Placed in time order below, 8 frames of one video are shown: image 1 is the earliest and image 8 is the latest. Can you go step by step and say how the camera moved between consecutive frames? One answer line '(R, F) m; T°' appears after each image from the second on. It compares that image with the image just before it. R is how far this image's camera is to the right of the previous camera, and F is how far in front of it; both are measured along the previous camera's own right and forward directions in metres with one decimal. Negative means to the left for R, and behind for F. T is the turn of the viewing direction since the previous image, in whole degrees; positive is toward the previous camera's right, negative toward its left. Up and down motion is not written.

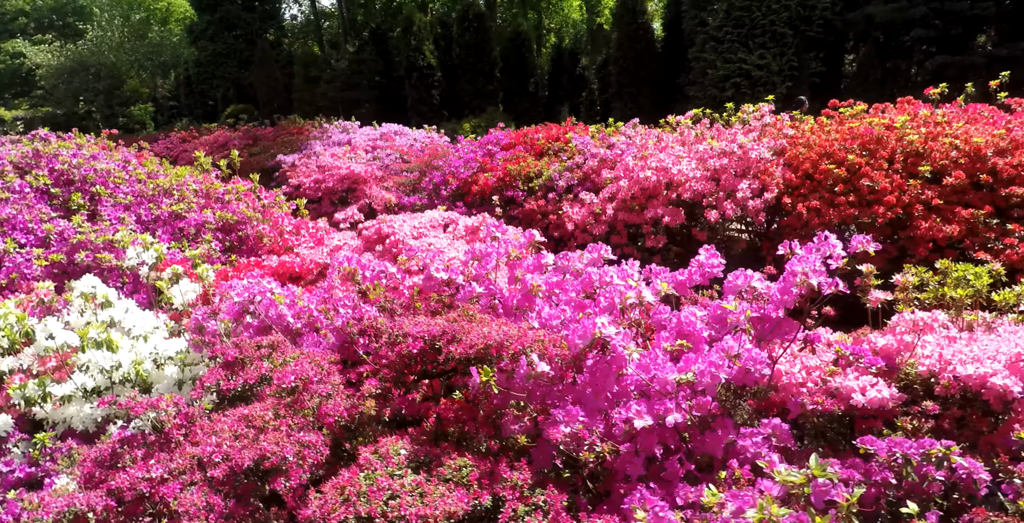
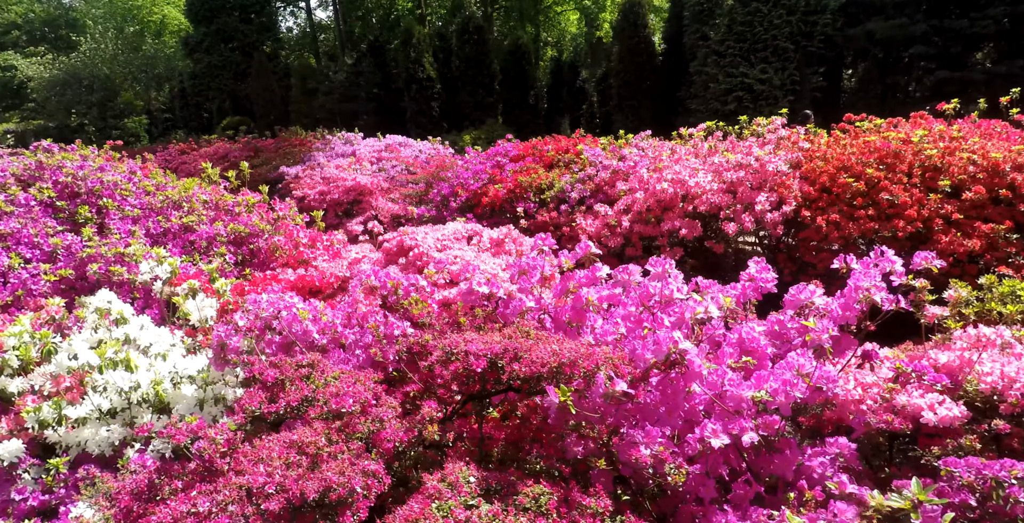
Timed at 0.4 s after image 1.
(-0.2, +0.1) m; +1°
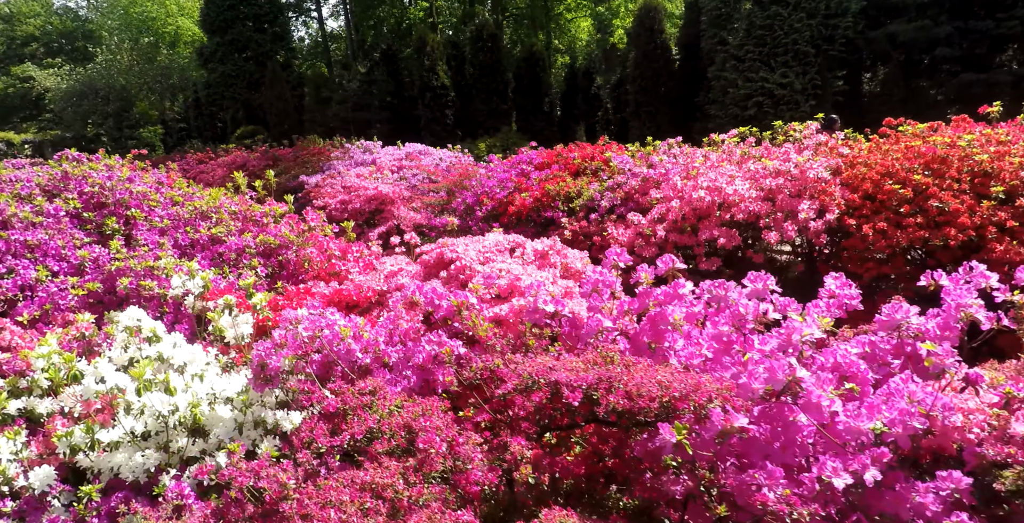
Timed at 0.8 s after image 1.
(-0.2, +0.2) m; -1°
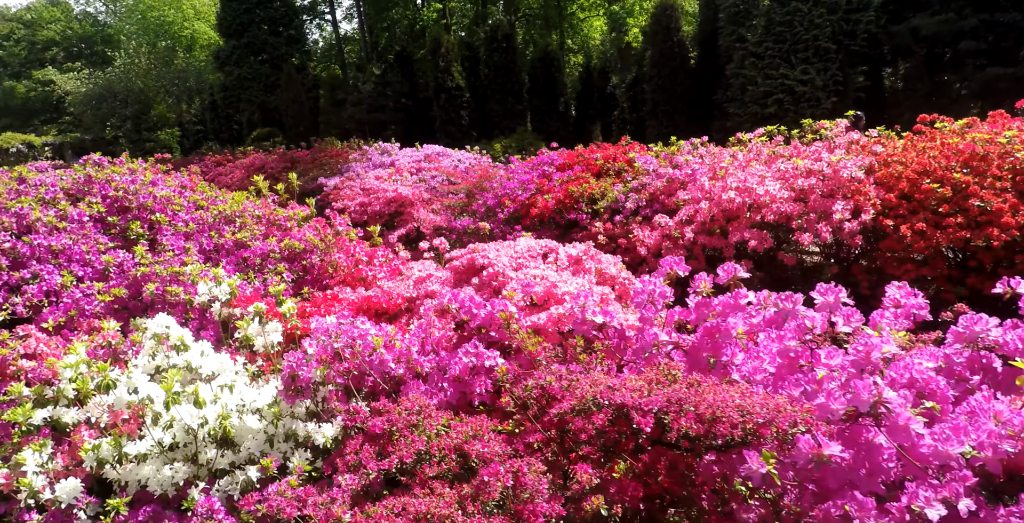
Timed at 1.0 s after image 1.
(-0.1, +0.1) m; -1°
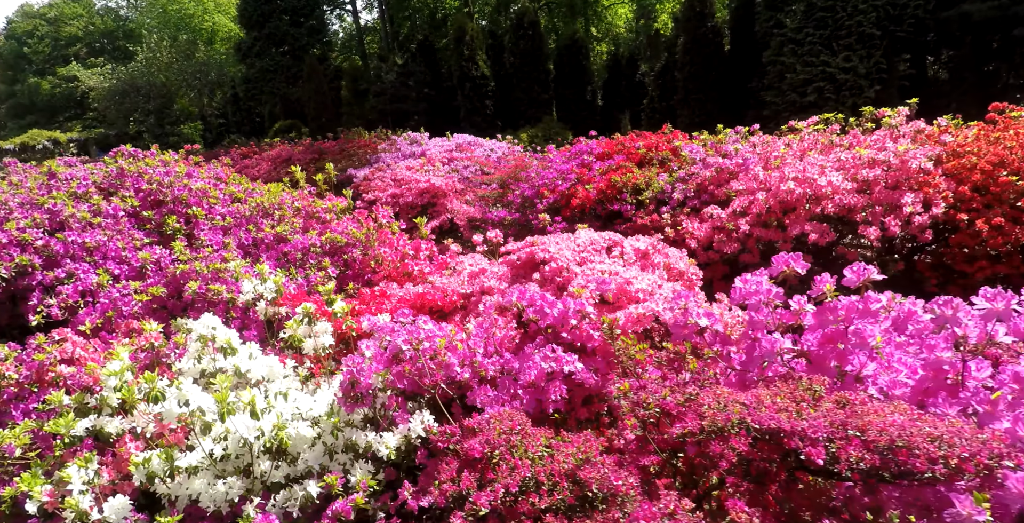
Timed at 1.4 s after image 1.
(-0.3, +0.3) m; -2°
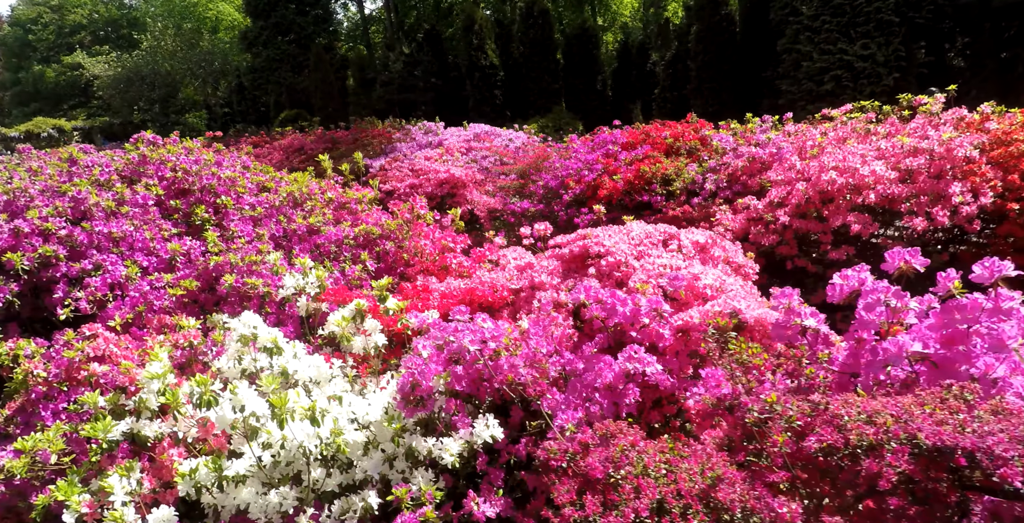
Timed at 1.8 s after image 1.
(-0.3, +0.2) m; 0°
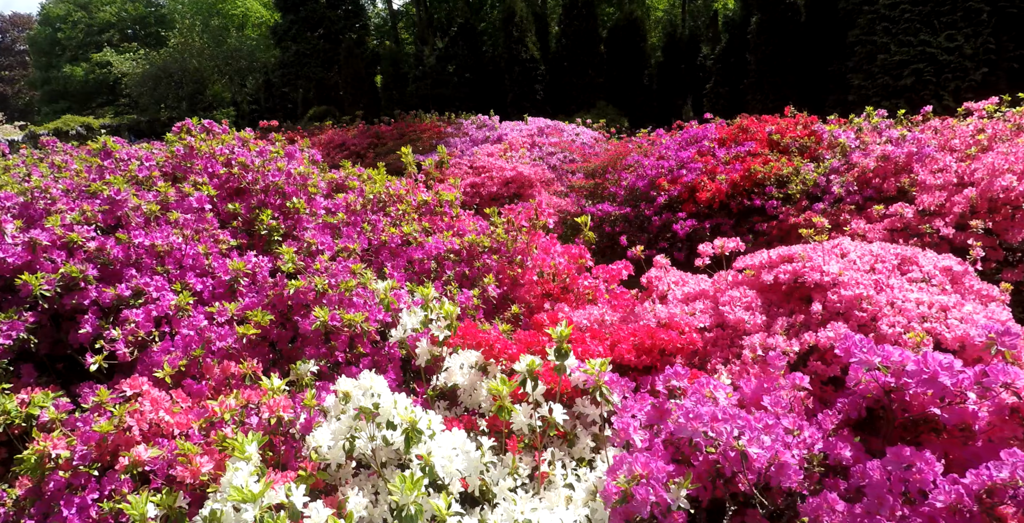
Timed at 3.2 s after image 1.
(-0.7, +1.0) m; -2°
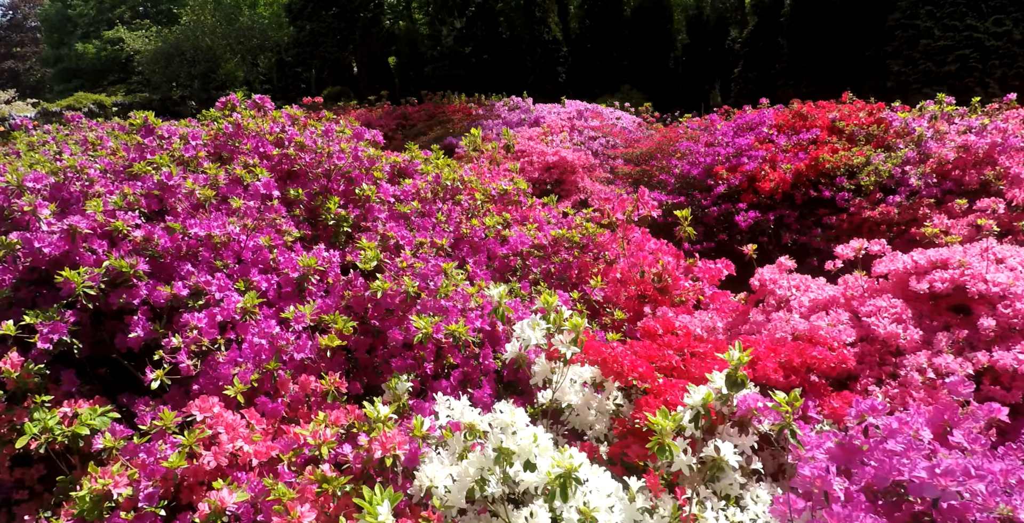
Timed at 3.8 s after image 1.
(-0.4, +0.4) m; -1°
